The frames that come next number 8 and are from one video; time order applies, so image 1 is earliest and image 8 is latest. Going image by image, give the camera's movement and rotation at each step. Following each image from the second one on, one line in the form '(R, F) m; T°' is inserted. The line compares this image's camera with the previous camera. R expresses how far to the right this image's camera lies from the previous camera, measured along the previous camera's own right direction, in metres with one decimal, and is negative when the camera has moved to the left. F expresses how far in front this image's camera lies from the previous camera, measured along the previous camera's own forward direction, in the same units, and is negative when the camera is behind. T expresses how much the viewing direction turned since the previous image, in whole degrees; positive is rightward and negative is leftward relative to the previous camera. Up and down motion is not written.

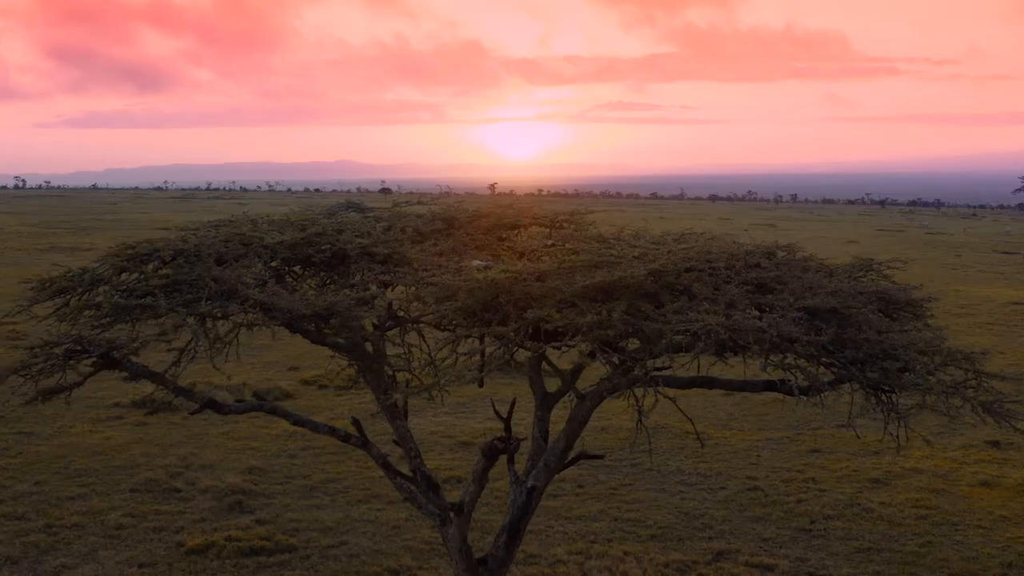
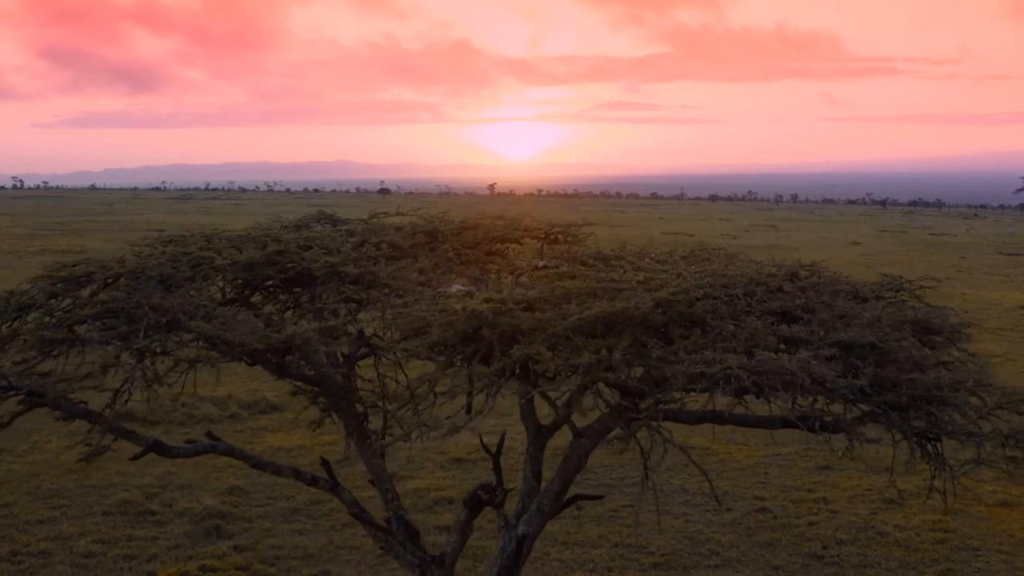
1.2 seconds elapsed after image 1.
(+0.1, +1.1) m; 0°
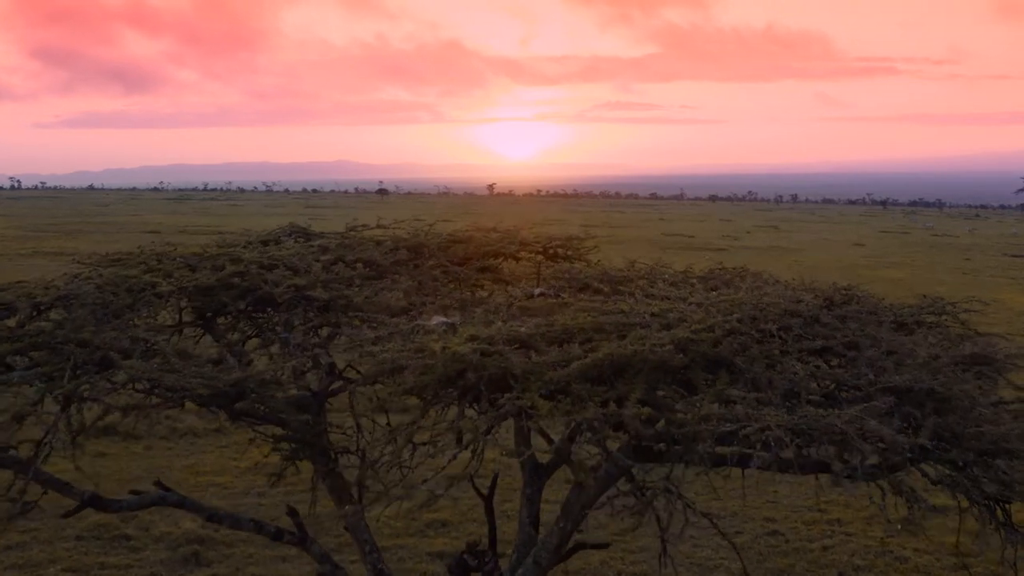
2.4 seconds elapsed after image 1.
(0.0, +1.1) m; 0°
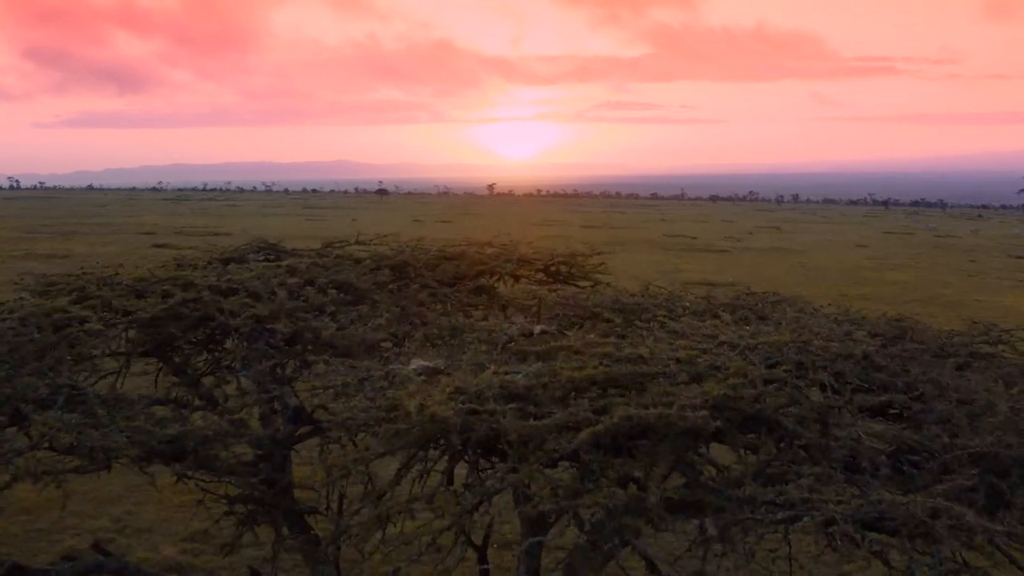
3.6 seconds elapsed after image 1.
(0.0, +1.0) m; 0°
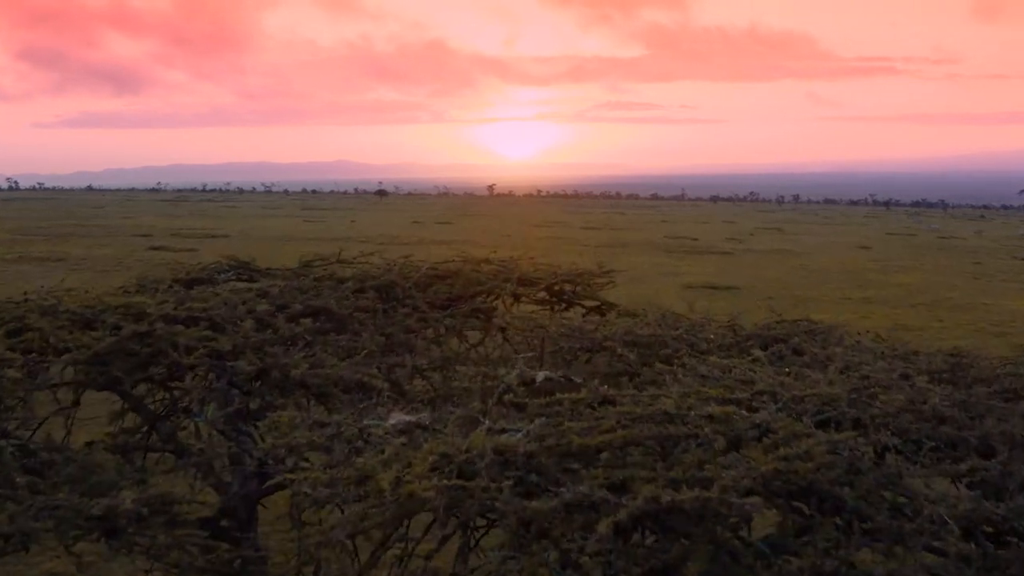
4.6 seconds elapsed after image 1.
(0.0, +0.8) m; 0°
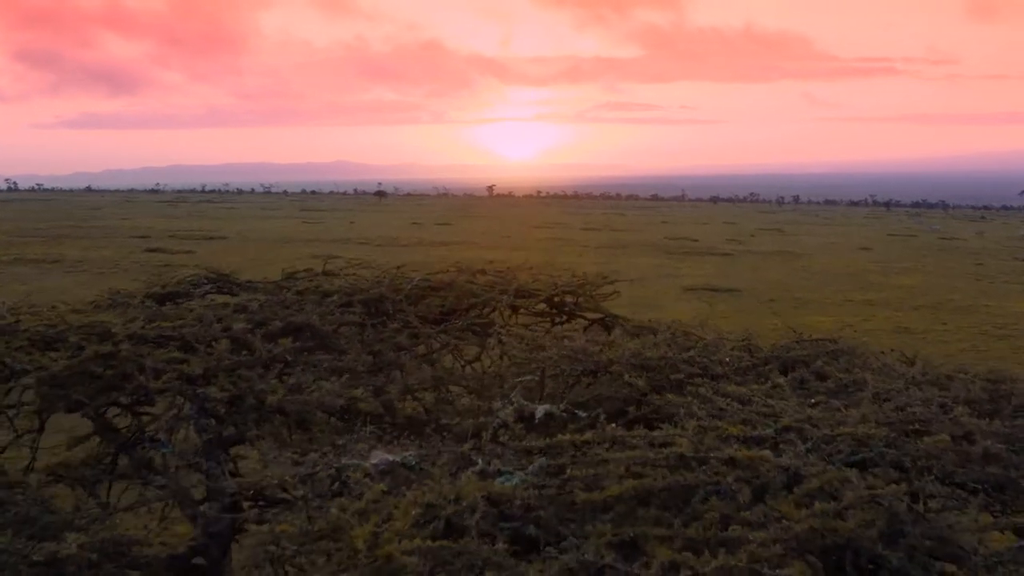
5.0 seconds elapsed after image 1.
(0.0, +0.5) m; 0°
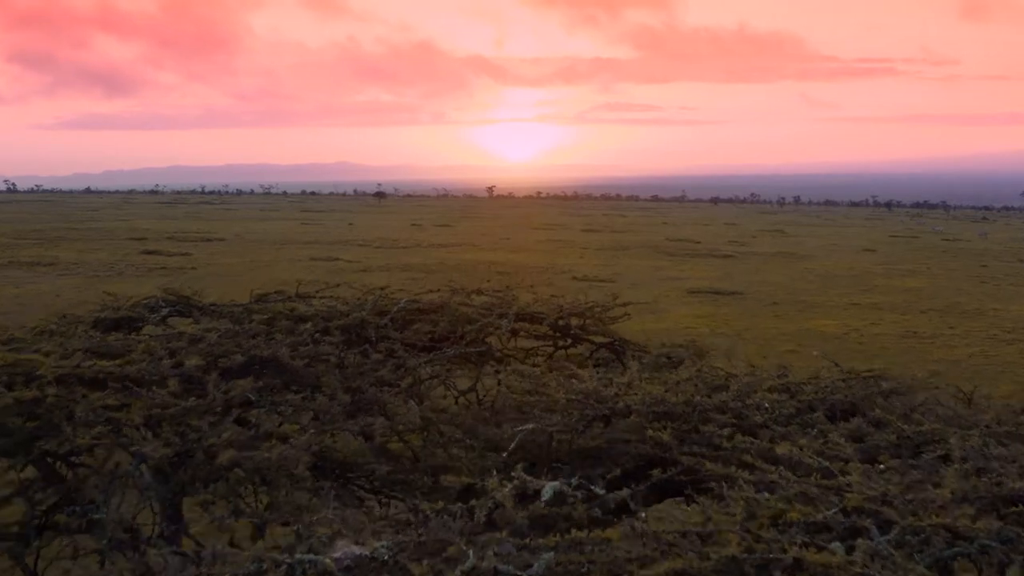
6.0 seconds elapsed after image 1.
(0.0, +0.8) m; 0°
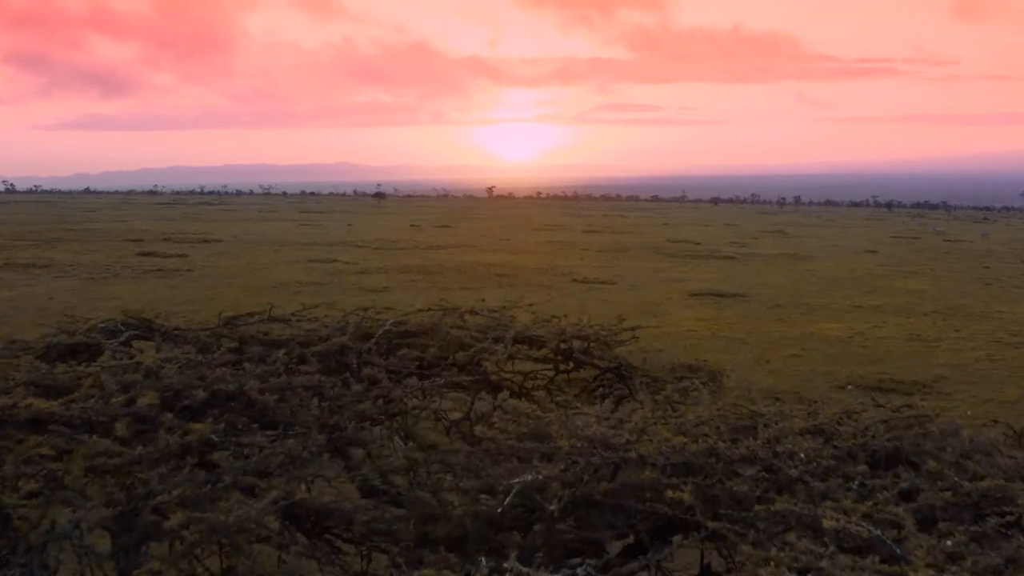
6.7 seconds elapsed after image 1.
(0.0, +0.6) m; 0°
